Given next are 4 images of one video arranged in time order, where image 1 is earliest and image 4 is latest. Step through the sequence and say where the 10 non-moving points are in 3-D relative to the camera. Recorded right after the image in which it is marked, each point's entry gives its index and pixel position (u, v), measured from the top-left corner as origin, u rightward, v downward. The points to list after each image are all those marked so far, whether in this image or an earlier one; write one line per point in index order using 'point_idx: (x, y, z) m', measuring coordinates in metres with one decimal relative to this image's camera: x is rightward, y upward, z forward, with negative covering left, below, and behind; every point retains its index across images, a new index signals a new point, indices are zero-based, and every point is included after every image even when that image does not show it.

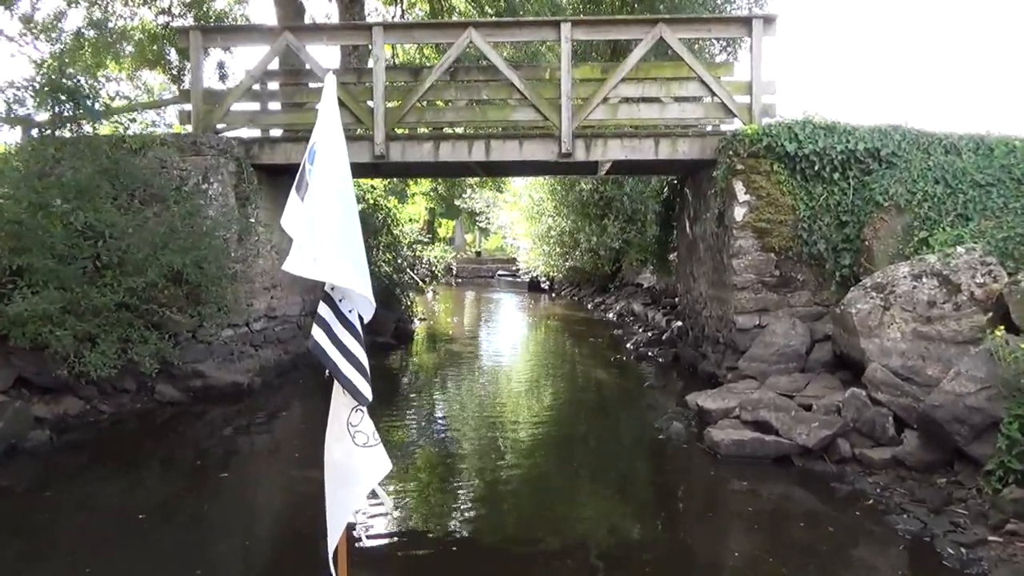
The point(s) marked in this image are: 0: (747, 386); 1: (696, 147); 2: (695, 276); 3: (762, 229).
0: (+2.3, -0.9, +7.5) m
1: (+2.2, +1.7, +9.2) m
2: (+2.5, +0.2, +10.6) m
3: (+2.7, +0.6, +8.3) m
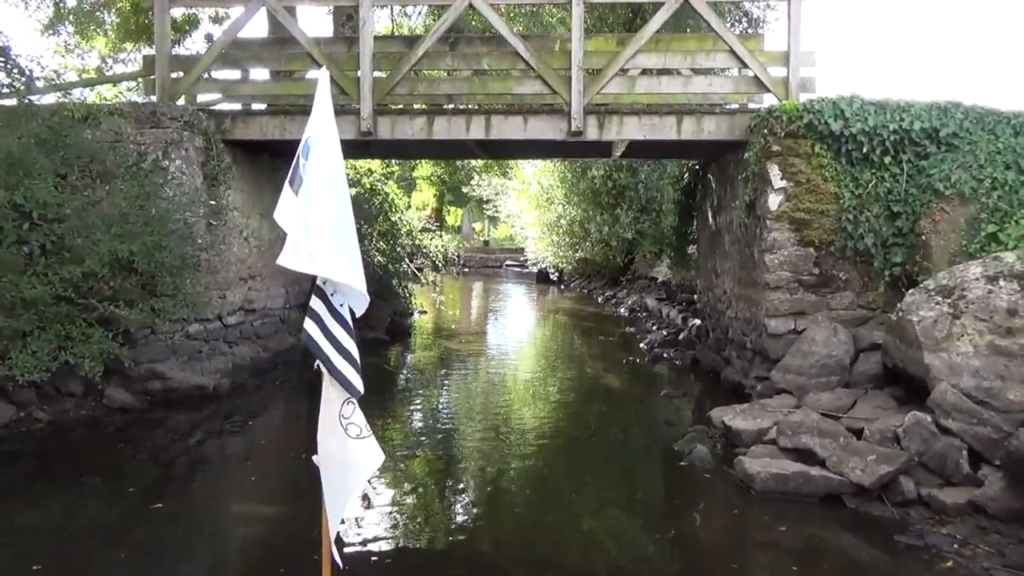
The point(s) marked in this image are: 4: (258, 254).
0: (+2.2, -0.9, +6.4) m
1: (+2.2, +1.7, +8.1) m
2: (+2.5, +0.2, +9.5) m
3: (+2.7, +0.6, +7.2) m
4: (-3.2, +0.4, +9.7) m
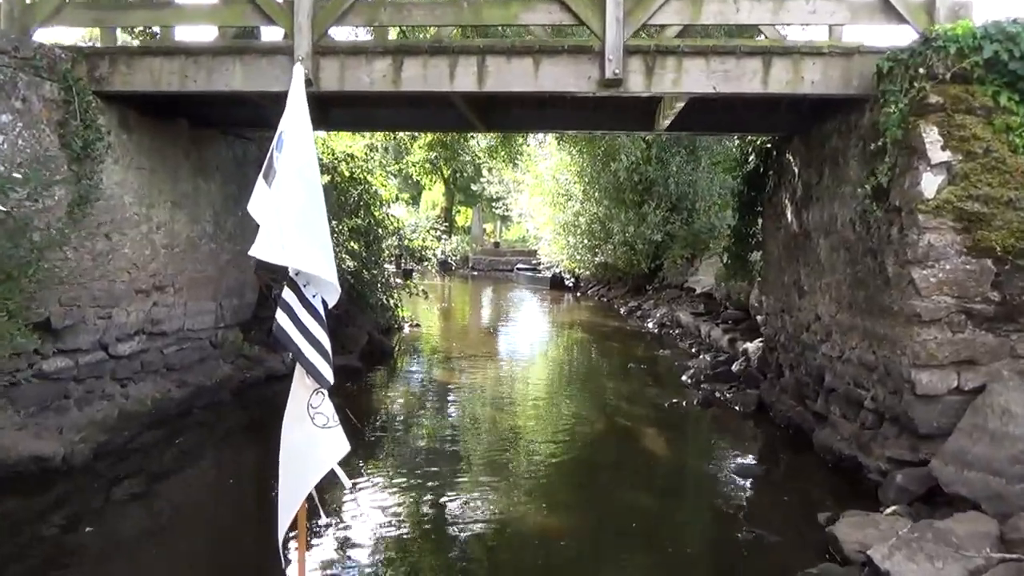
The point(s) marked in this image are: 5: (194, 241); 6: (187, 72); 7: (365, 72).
0: (+2.2, -1.1, +3.7) m
1: (+2.2, +1.5, +5.4) m
2: (+2.5, 0.0, +6.8) m
3: (+2.7, +0.4, +4.5) m
4: (-3.1, +0.3, +7.1) m
5: (-3.1, +0.4, +7.5) m
6: (-2.4, +1.6, +5.8) m
7: (-1.1, +1.6, +5.7) m
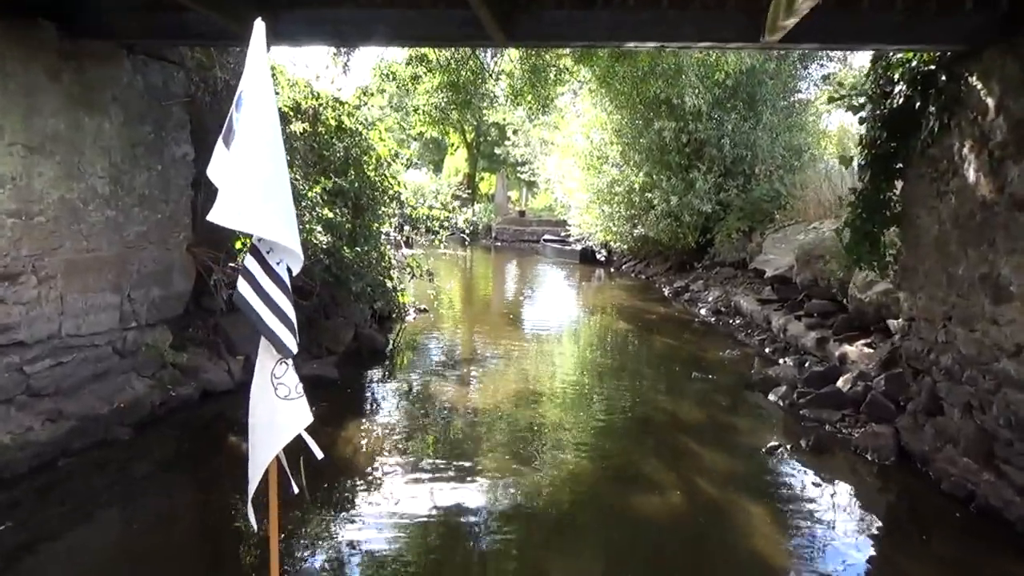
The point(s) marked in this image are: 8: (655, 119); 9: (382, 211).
0: (+2.3, -1.3, +1.2) m
1: (+2.4, +1.4, +2.8) m
2: (+2.7, 0.0, +4.2) m
3: (+2.8, +0.3, +1.9) m
4: (-2.9, +0.4, +4.7) m
5: (-2.9, +0.5, +5.1) m
6: (-2.3, +1.6, +3.3) m
7: (-0.9, +1.6, +3.2) m
8: (+2.8, +3.2, +14.6) m
9: (-1.6, +0.9, +9.2) m
